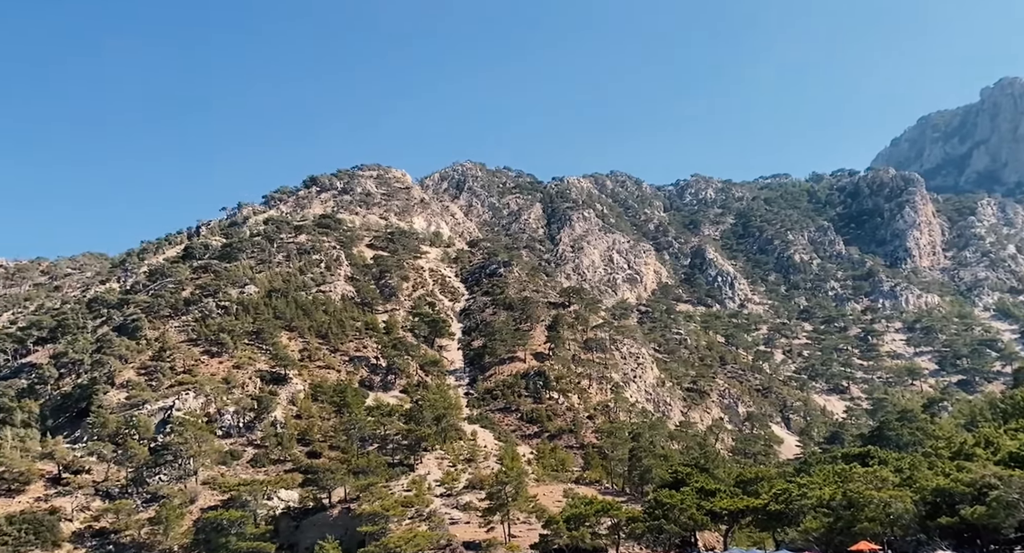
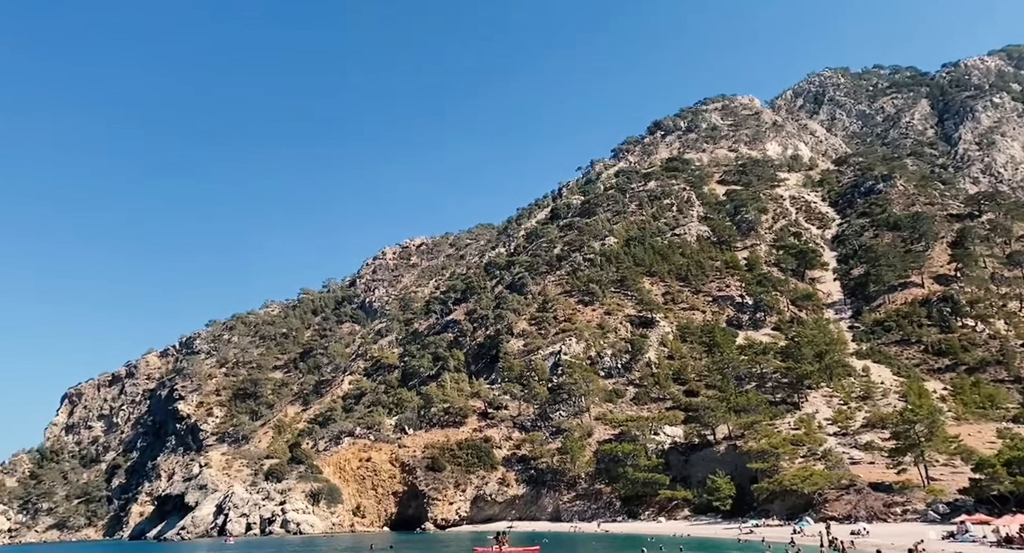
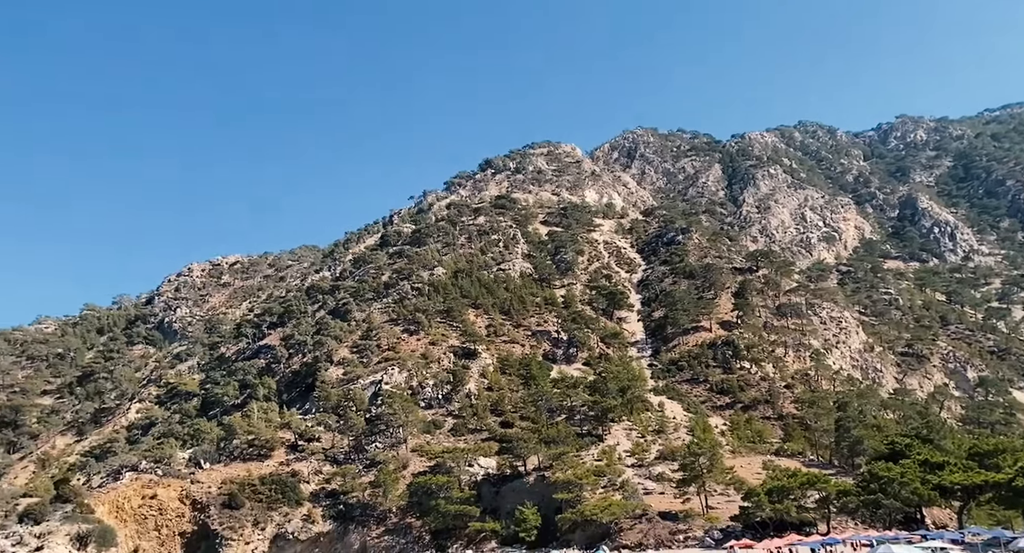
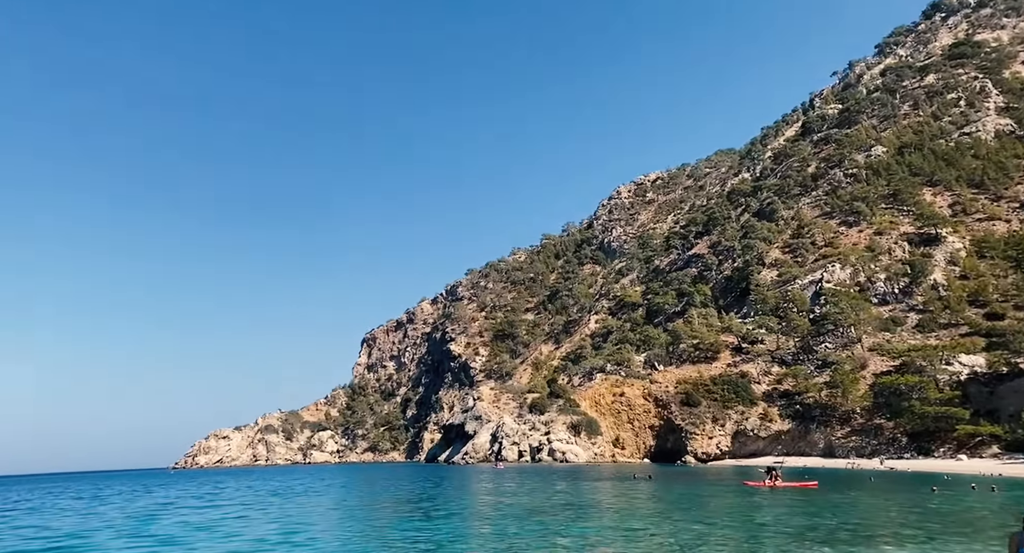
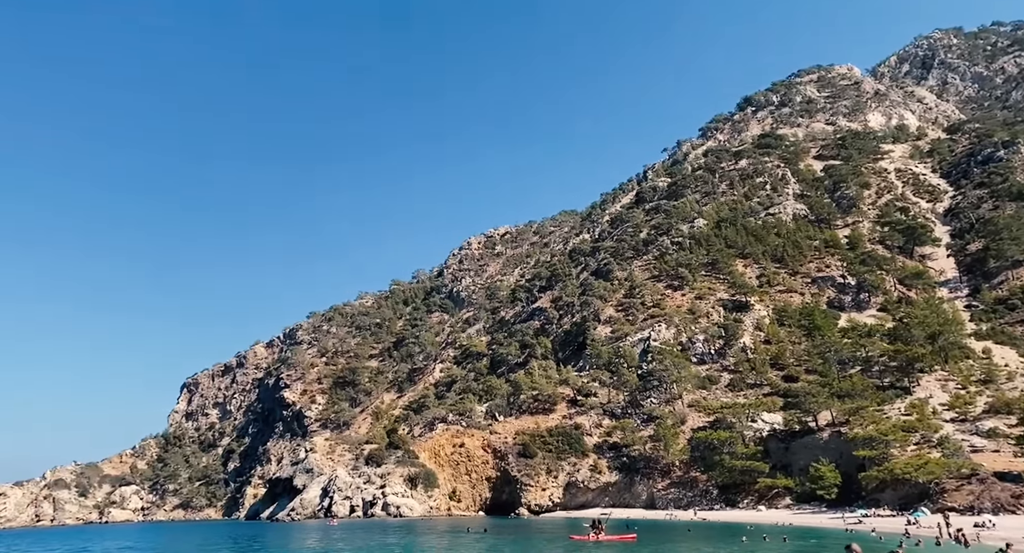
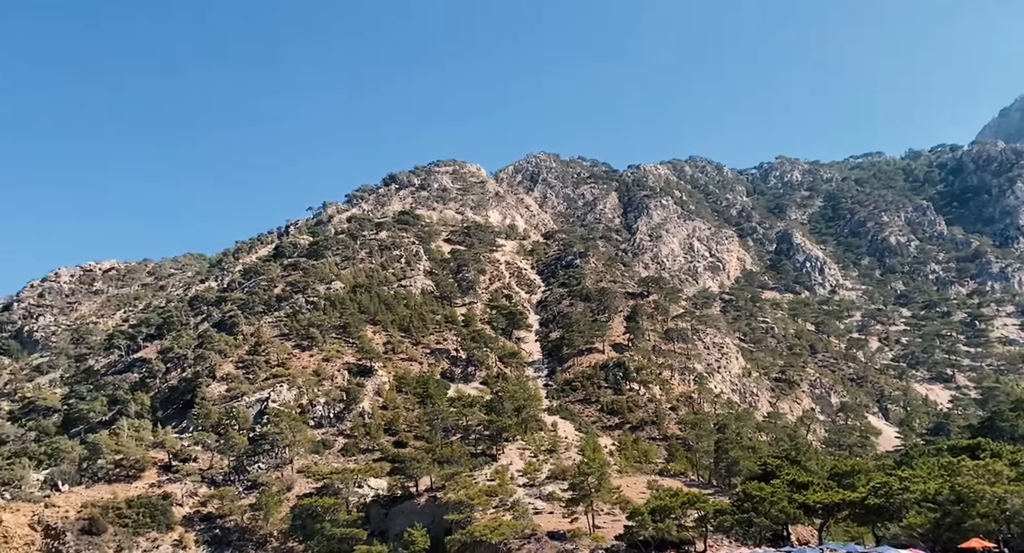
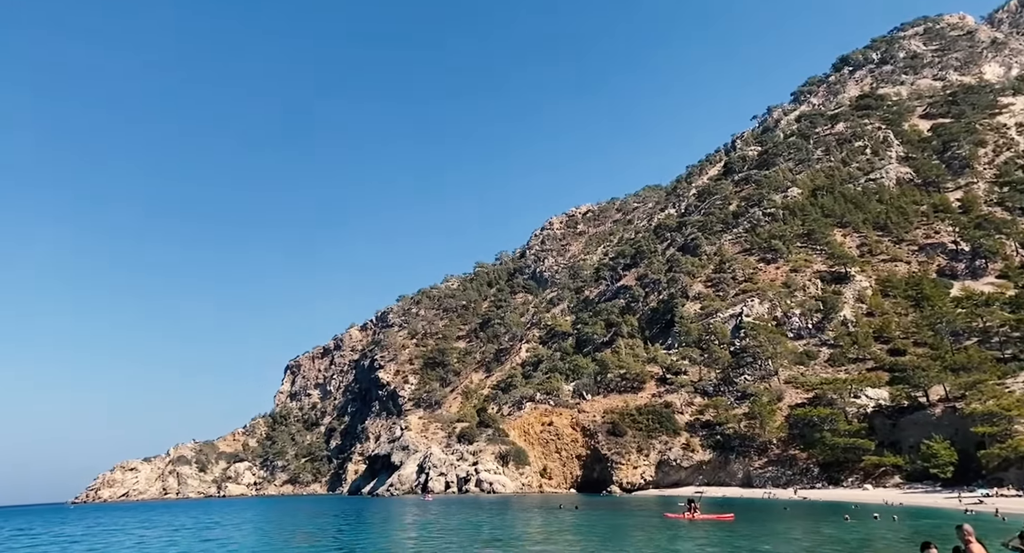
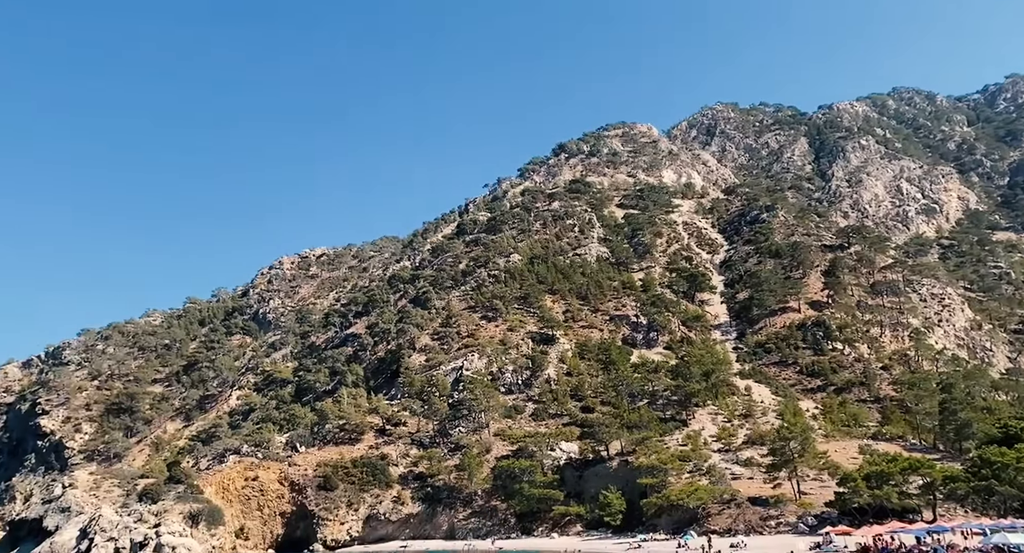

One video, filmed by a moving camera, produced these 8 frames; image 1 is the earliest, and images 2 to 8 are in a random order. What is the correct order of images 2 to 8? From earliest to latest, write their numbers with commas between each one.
6, 3, 8, 2, 5, 7, 4
